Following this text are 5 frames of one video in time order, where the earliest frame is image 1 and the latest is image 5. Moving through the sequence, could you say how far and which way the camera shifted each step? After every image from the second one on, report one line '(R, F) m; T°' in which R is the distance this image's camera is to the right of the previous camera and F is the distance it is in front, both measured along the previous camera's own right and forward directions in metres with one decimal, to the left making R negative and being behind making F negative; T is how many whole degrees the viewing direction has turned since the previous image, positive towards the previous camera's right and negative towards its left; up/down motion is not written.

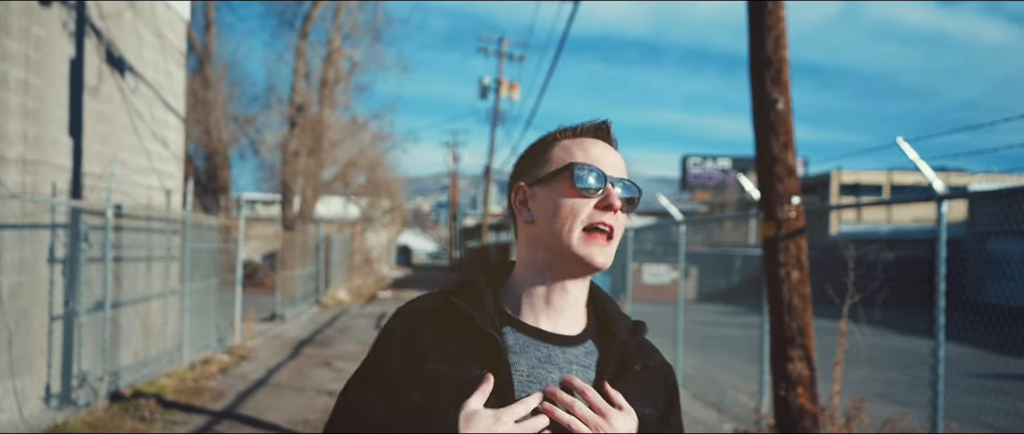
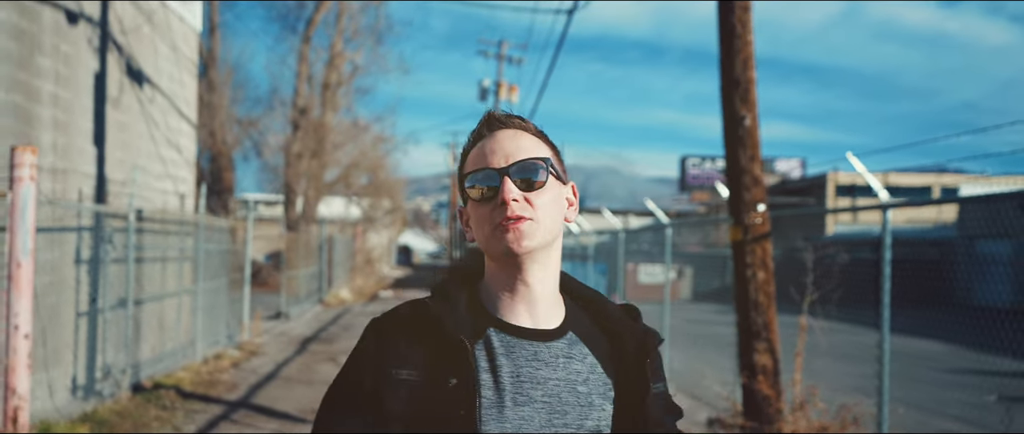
(+0.1, -0.6) m; 0°
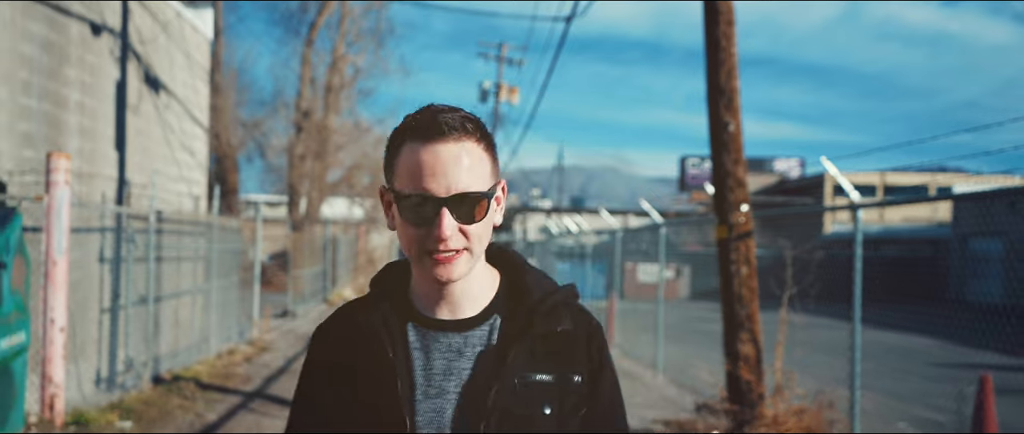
(0.0, -0.5) m; 0°
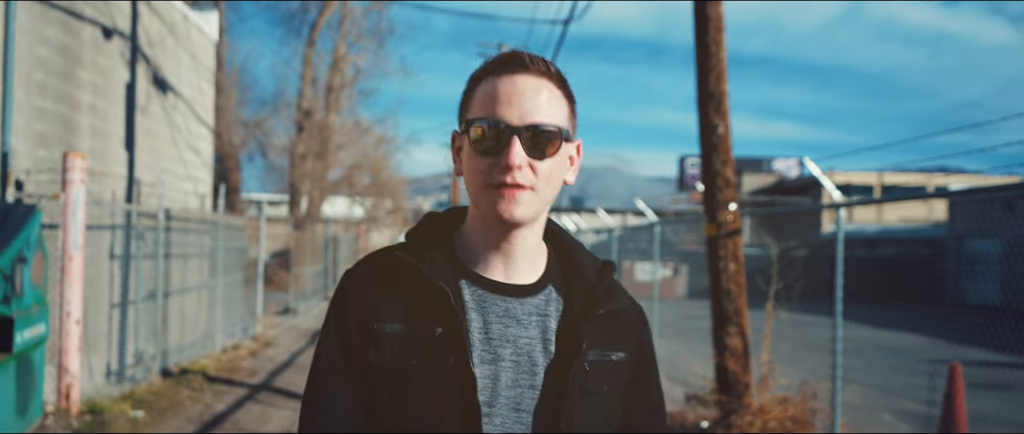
(0.0, -0.3) m; 0°
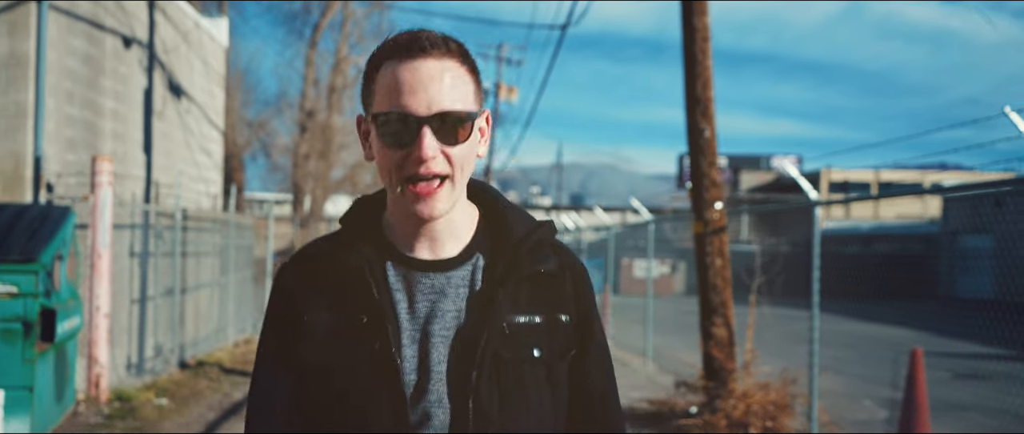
(0.0, -0.5) m; 0°
